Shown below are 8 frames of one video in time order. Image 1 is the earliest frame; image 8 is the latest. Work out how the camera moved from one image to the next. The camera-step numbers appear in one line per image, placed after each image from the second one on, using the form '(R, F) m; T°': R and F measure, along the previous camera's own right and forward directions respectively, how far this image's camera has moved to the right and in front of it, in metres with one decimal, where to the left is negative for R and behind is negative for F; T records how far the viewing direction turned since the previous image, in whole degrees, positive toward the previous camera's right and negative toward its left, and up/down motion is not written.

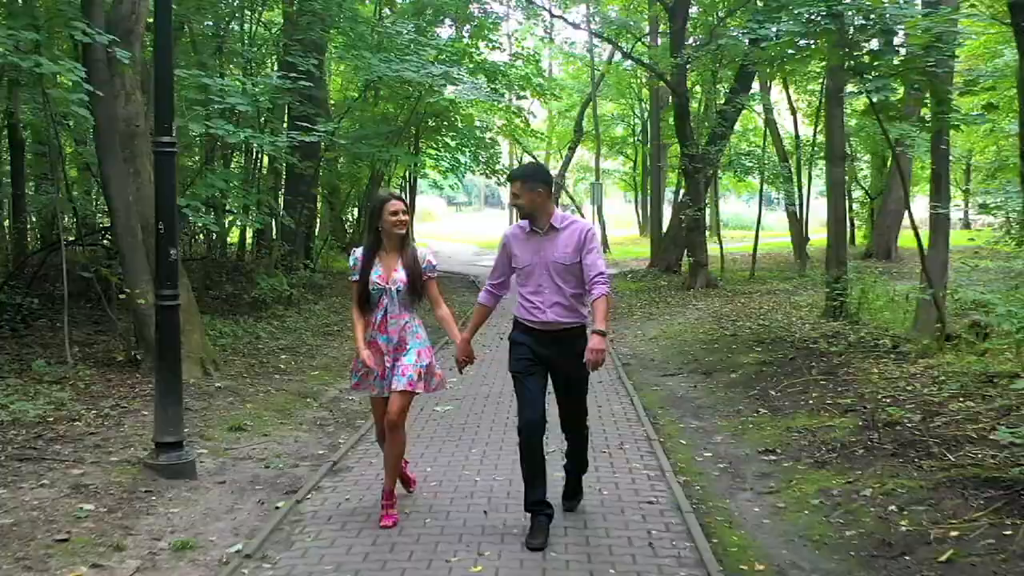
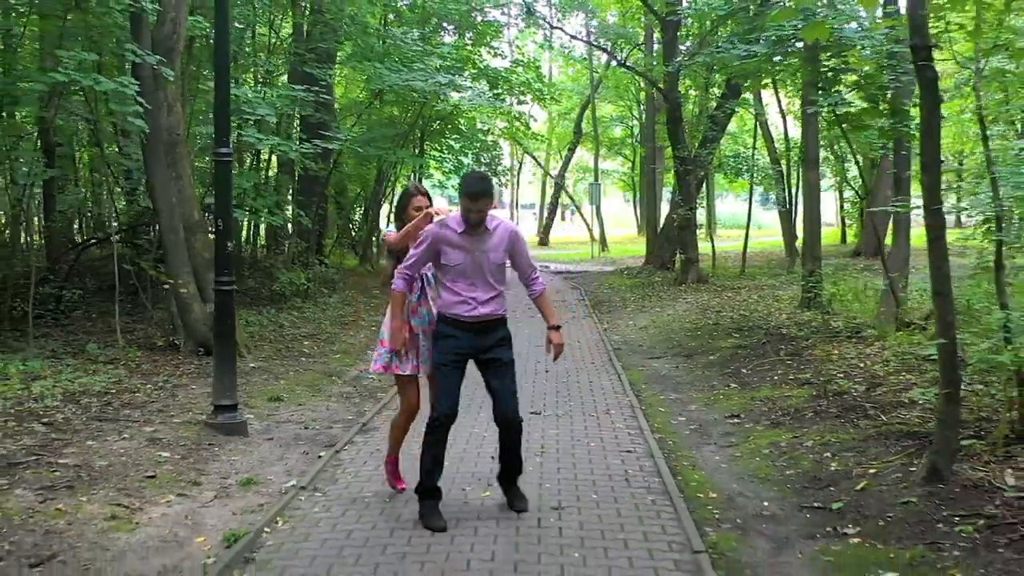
(0.0, -1.0) m; 0°
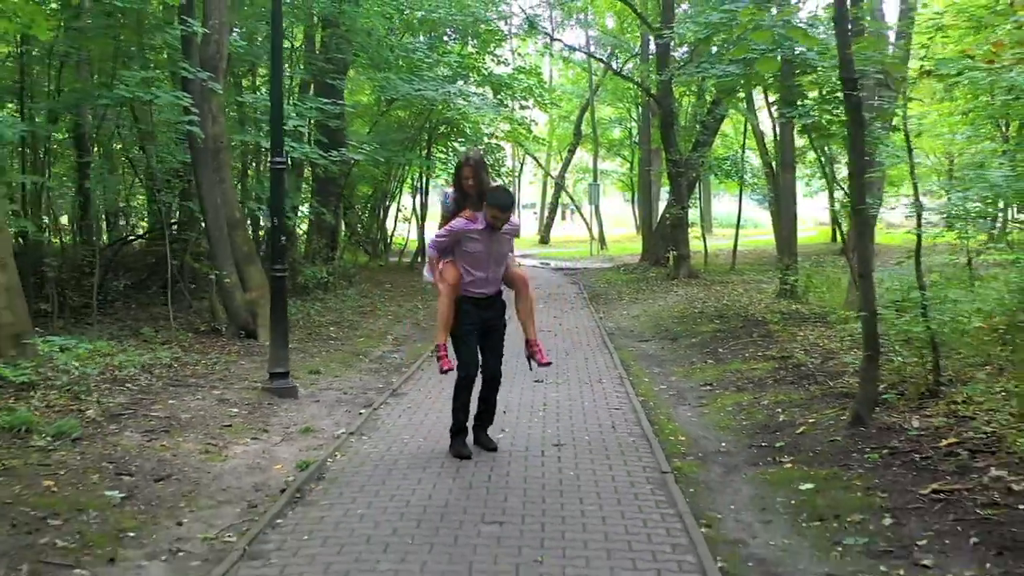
(-0.1, -1.3) m; 0°
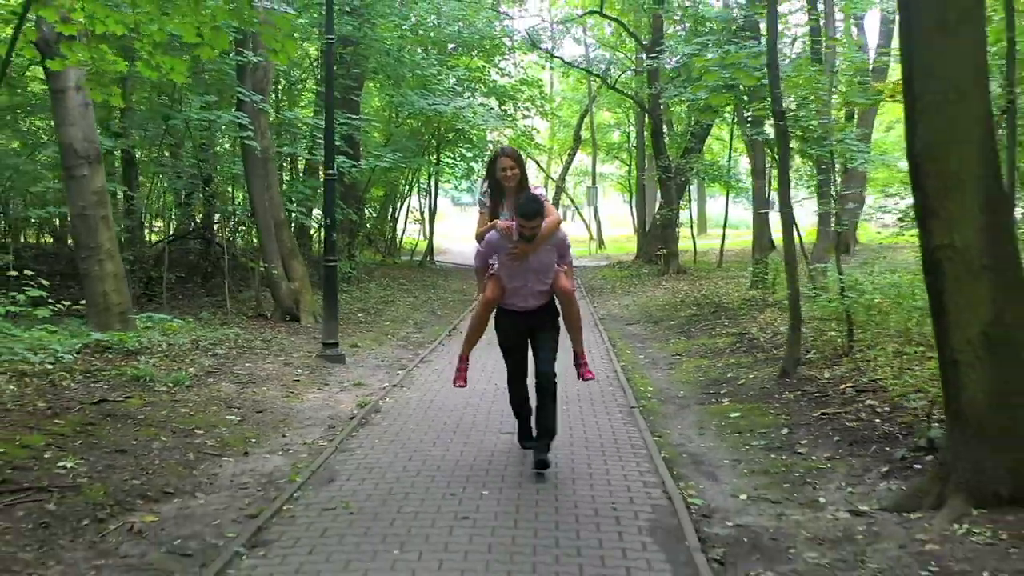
(-0.1, -1.9) m; 0°
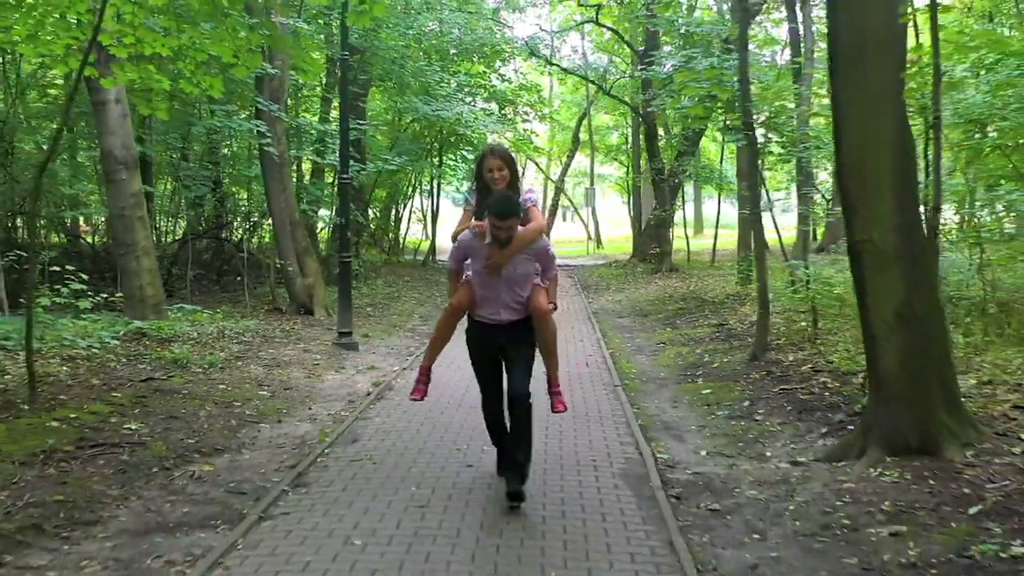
(0.0, -1.0) m; 0°
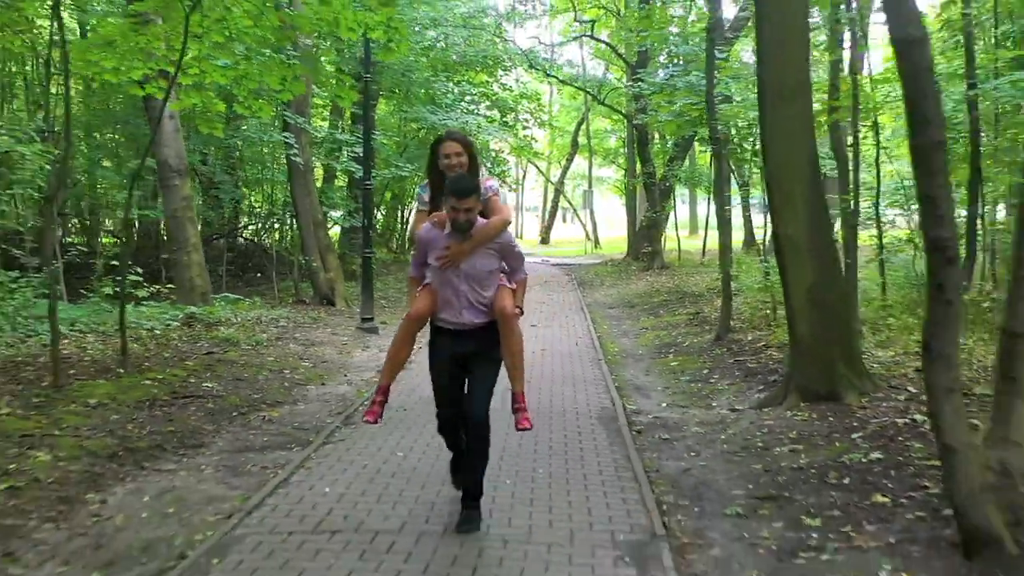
(0.0, -1.6) m; 0°
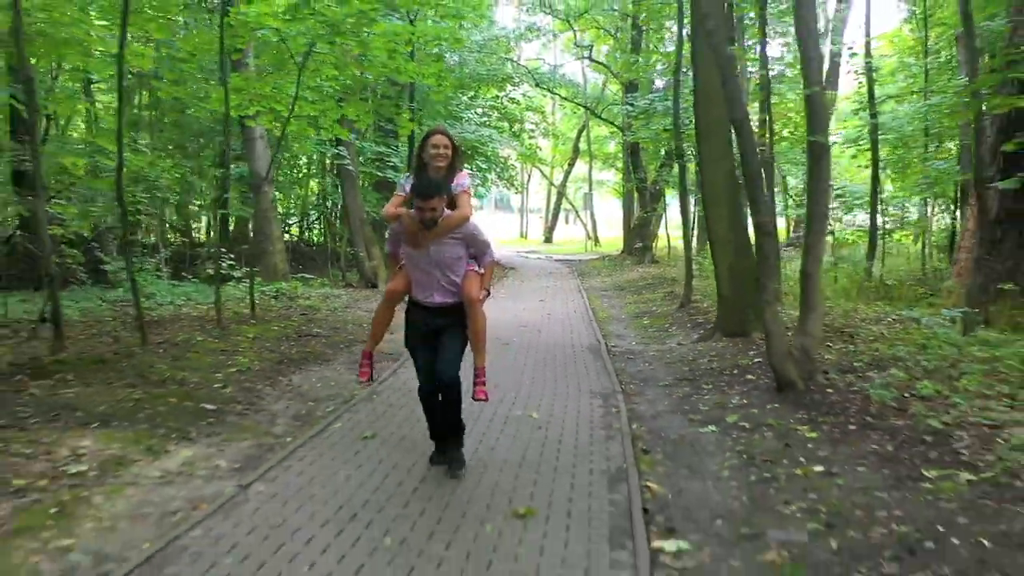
(-0.2, -3.4) m; 0°
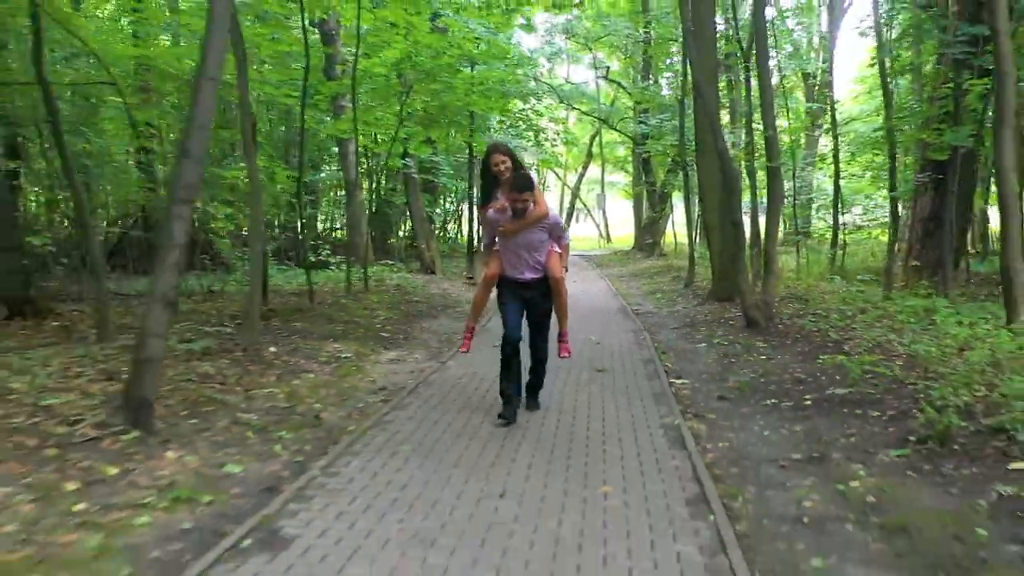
(-0.8, -4.0) m; 0°
